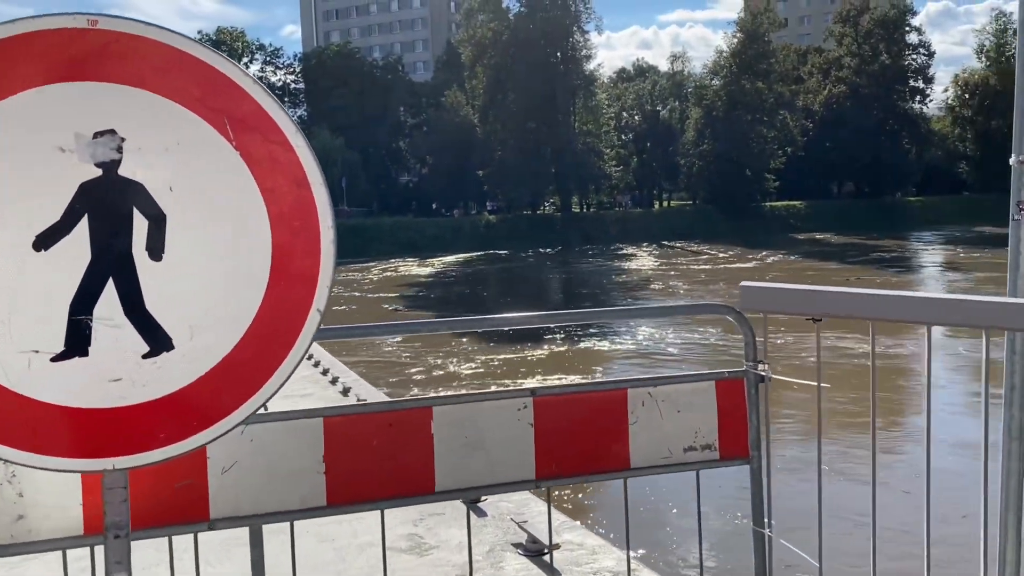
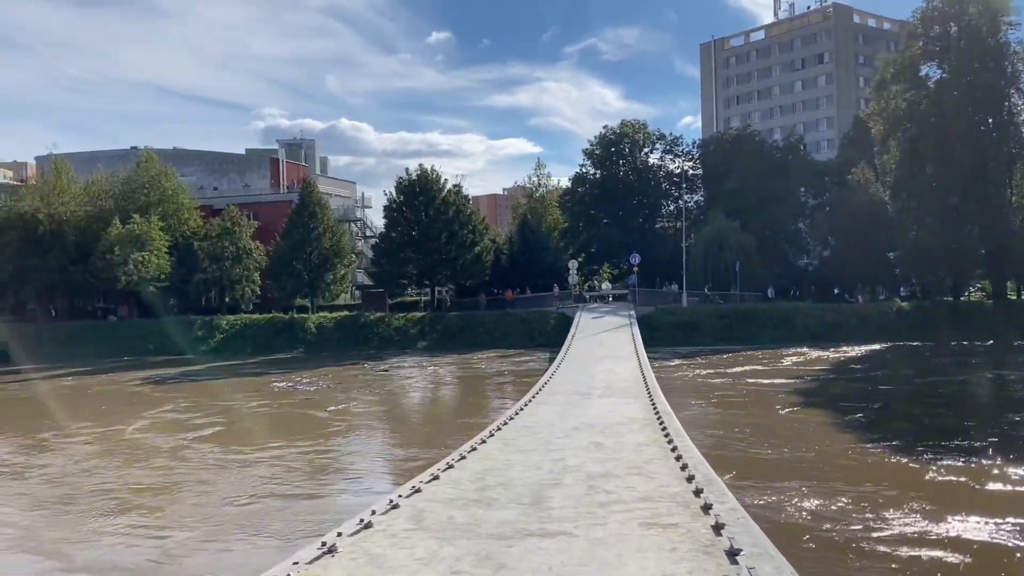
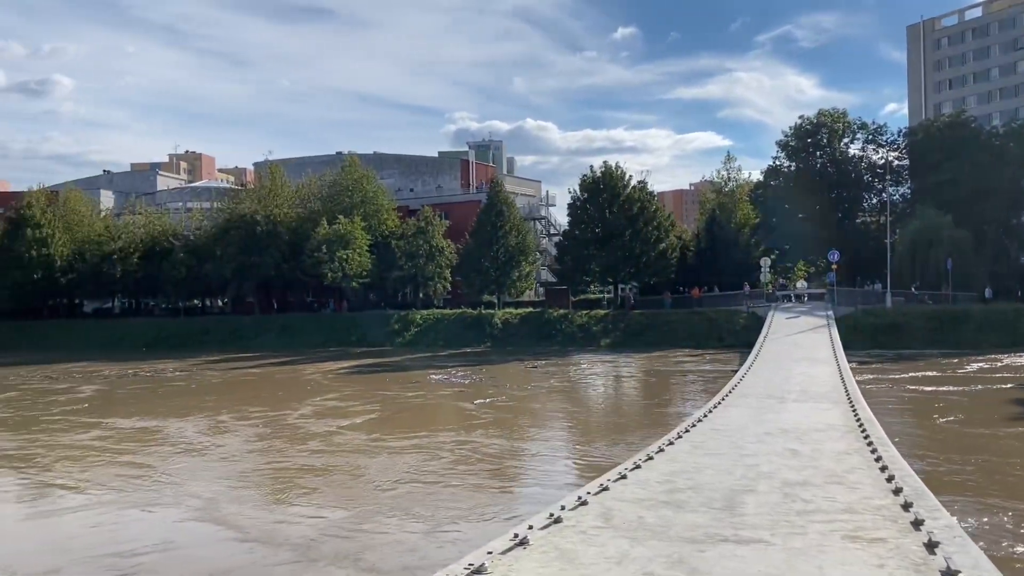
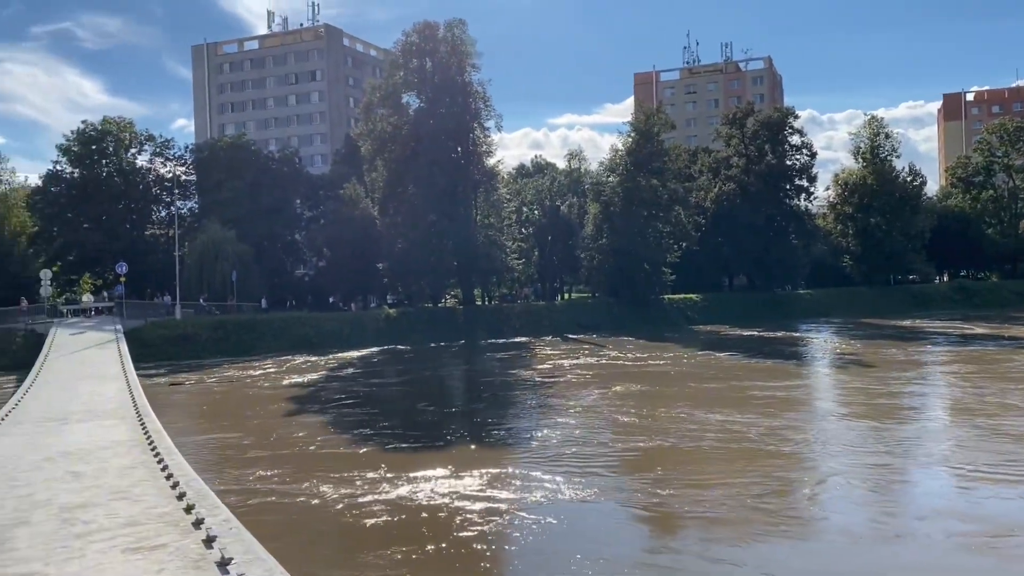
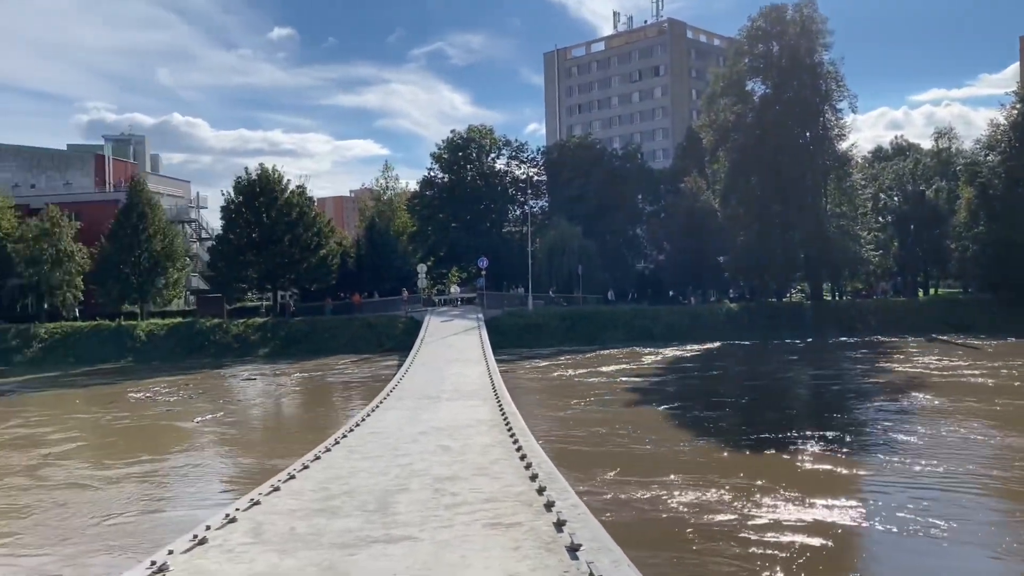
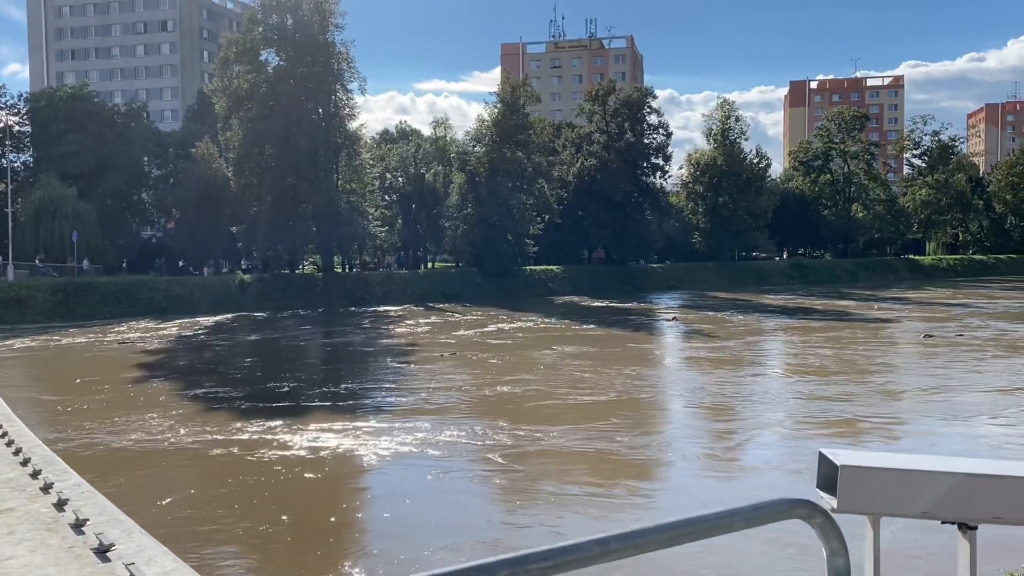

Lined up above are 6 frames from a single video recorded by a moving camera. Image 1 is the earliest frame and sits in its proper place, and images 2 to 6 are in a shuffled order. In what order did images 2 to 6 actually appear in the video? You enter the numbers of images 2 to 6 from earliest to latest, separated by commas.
6, 4, 5, 2, 3
